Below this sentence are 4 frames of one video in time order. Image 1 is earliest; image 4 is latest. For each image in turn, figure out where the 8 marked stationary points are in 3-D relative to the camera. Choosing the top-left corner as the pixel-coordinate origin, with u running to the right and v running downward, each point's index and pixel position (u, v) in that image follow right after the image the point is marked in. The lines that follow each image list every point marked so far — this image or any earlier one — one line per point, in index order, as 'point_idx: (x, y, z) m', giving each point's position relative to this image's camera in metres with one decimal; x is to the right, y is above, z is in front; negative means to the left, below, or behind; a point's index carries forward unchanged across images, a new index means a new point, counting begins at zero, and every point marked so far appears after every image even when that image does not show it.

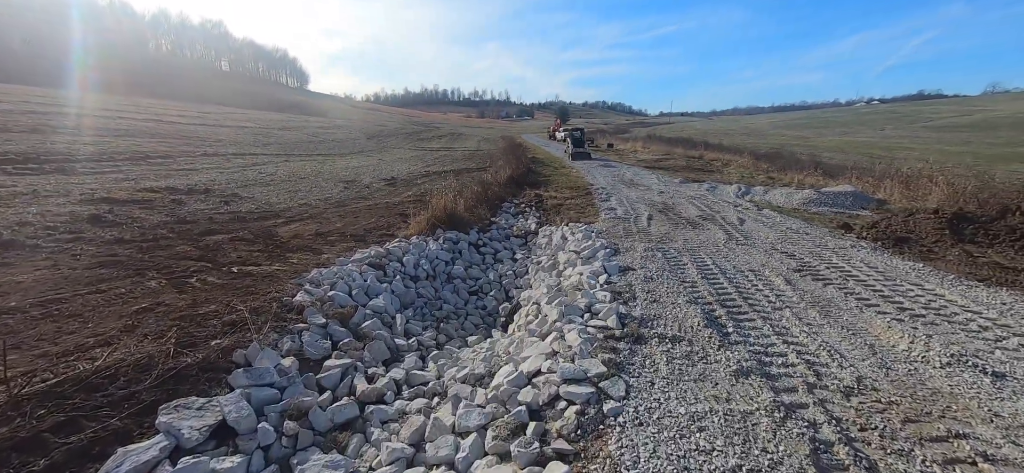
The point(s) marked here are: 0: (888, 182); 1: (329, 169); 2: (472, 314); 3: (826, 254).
0: (+10.5, +1.8, +12.8) m
1: (-6.3, +2.3, +15.6) m
2: (-0.5, -1.0, +5.8) m
3: (+4.3, -0.2, +6.2) m
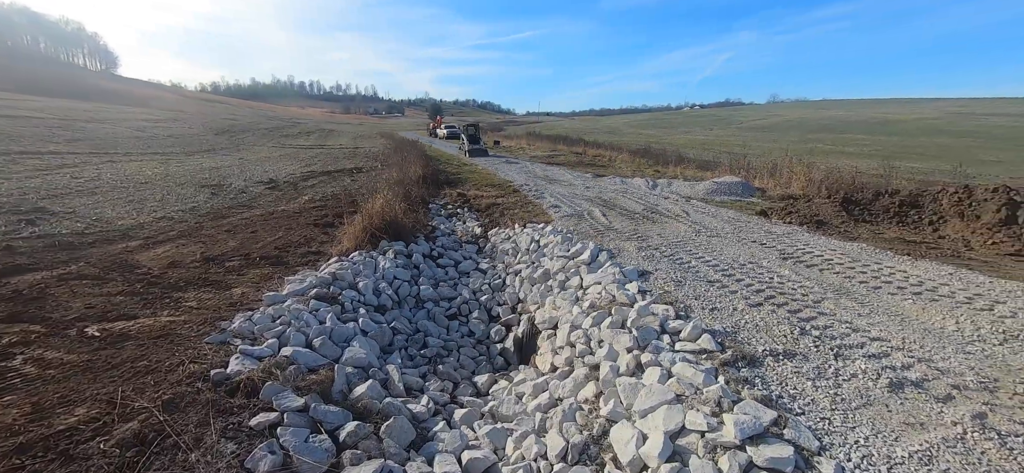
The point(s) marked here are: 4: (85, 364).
0: (+7.9, +2.3, +14.5) m
1: (-9.1, +1.8, +12.3) m
2: (-0.5, -1.1, +4.7) m
3: (+3.9, -0.1, +6.5) m
4: (-3.0, -0.9, +3.2) m
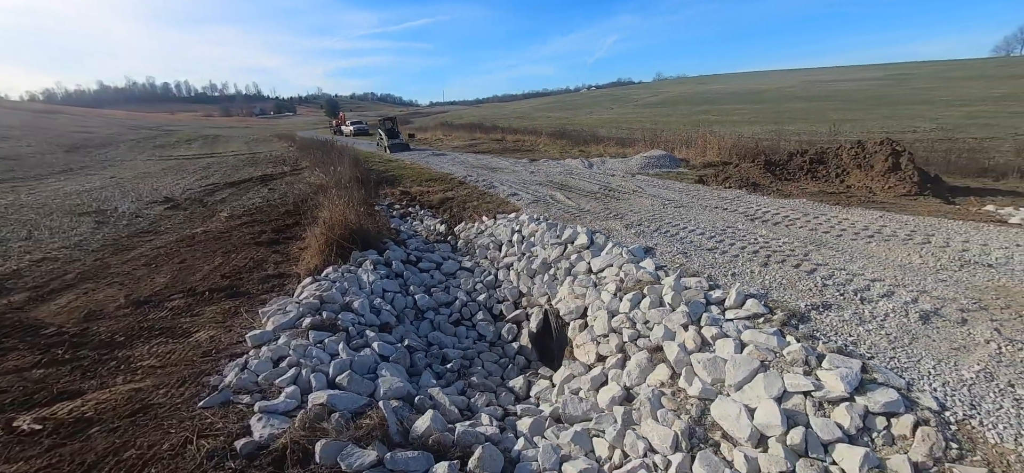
0: (+5.4, +3.4, +15.6) m
1: (-10.5, +0.8, +10.0) m
2: (-0.3, -1.1, +4.4) m
3: (+3.5, +0.5, +6.9) m
4: (-2.4, -1.2, +2.4) m
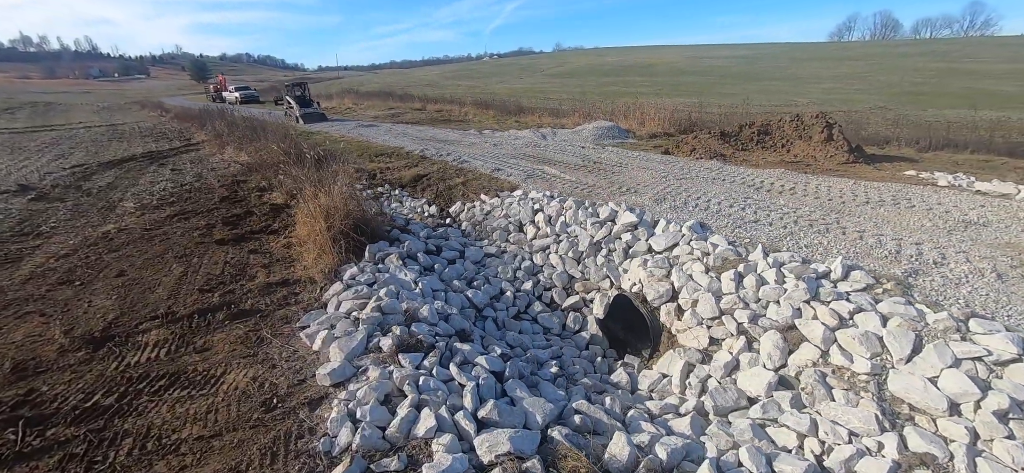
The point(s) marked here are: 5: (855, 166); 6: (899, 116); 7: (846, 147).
0: (+3.0, +4.4, +15.8) m
1: (-10.9, +0.6, +6.7) m
2: (+0.5, -1.0, +3.9) m
3: (+3.4, +1.0, +7.2) m
4: (-1.1, -1.3, +1.4) m
5: (+6.1, +1.2, +8.1) m
6: (+12.4, +3.8, +14.5) m
7: (+6.2, +1.7, +8.4) m
